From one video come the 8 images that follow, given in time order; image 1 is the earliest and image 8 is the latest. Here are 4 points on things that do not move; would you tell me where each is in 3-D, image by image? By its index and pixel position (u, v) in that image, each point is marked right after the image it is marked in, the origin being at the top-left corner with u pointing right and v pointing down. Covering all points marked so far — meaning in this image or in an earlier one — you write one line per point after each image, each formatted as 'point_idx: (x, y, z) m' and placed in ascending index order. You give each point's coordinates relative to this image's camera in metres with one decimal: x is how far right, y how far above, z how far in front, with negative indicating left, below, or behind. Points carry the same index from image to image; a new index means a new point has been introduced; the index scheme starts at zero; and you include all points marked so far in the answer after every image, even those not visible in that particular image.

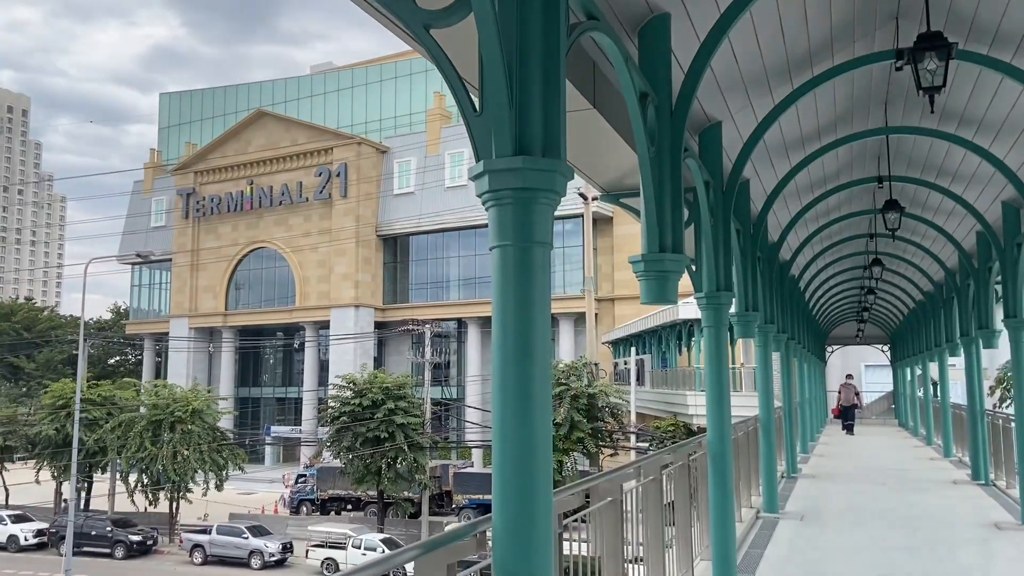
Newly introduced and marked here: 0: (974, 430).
0: (+6.2, -1.9, +11.0) m
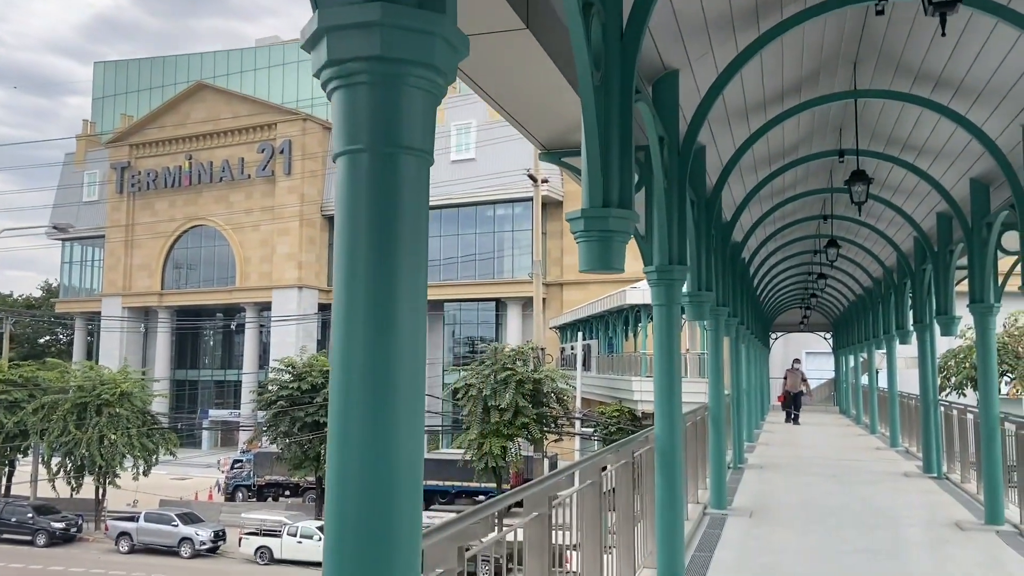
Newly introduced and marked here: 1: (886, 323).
0: (+5.4, -1.7, +10.7) m
1: (+7.4, -0.6, +16.4) m
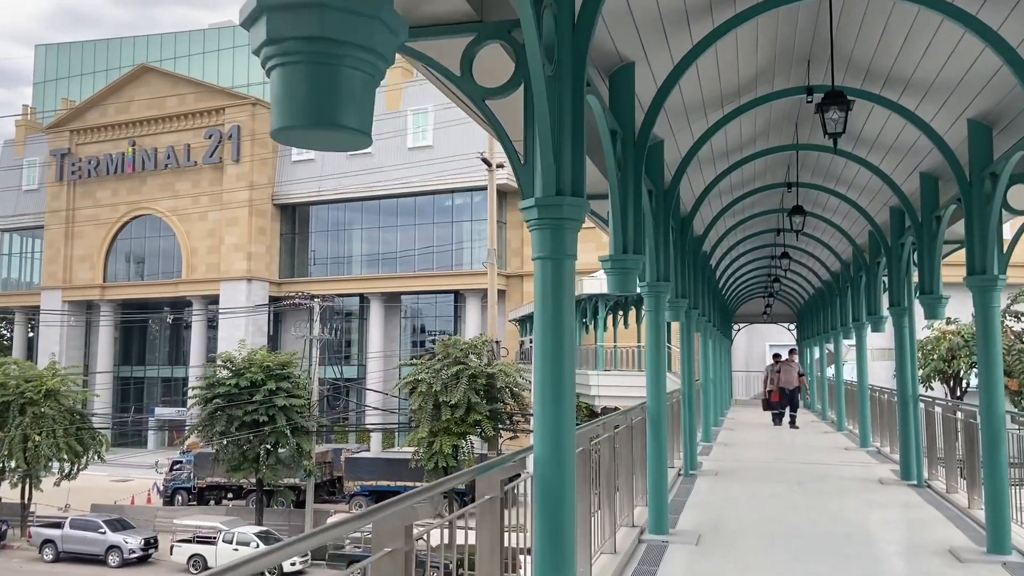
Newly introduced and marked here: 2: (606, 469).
0: (+4.4, -1.5, +9.3) m
1: (+6.3, -0.4, +15.2) m
2: (+0.6, -1.3, +6.0) m
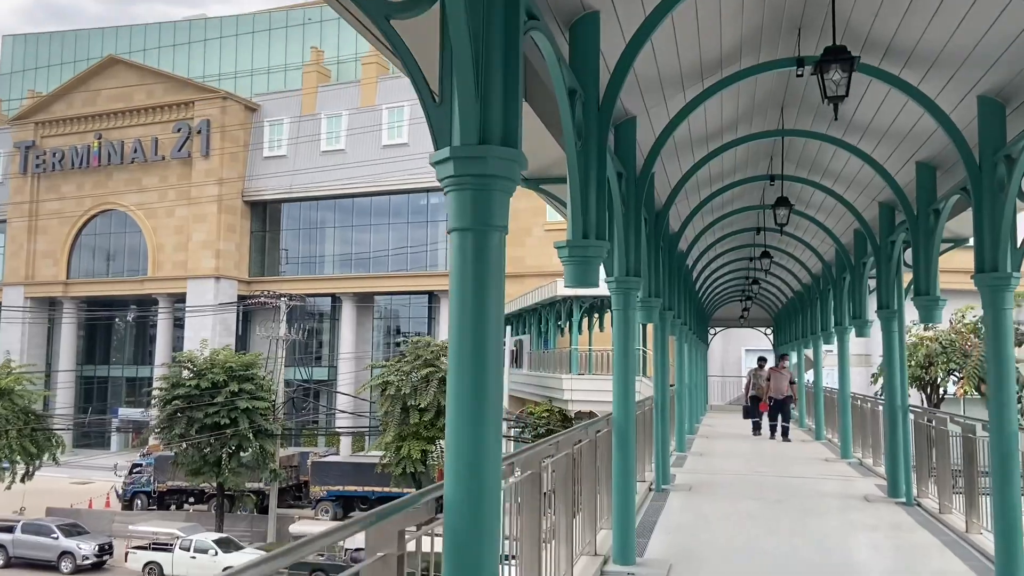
0: (+4.0, -1.5, +8.7) m
1: (+5.7, -0.4, +14.6) m
2: (+0.3, -1.3, +5.3) m
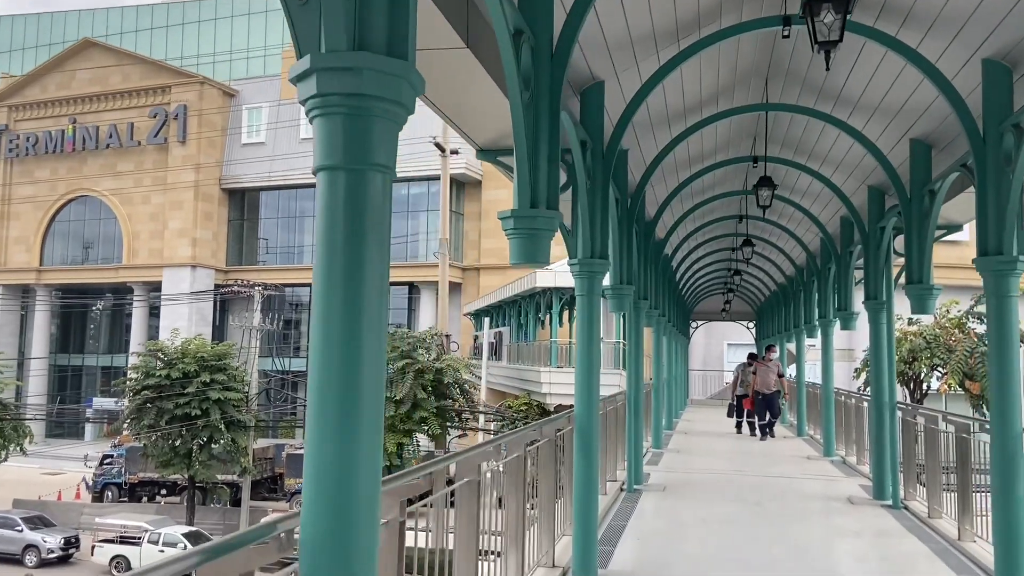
0: (+3.7, -1.4, +8.3) m
1: (+5.3, -0.3, +14.2) m
2: (0.0, -1.2, +4.8) m
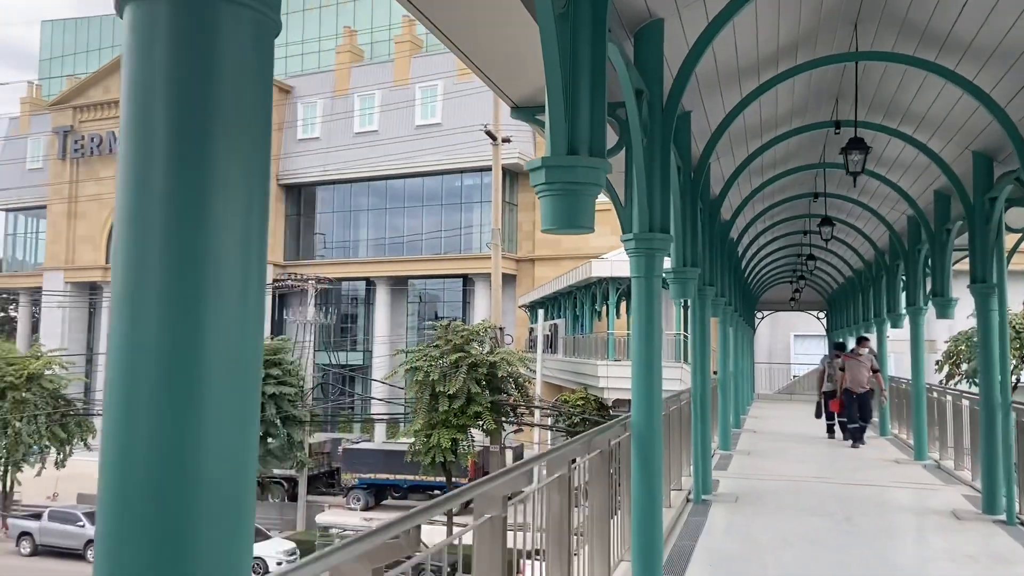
0: (+4.1, -1.2, +7.2) m
1: (+6.1, -0.1, +13.0) m
2: (+0.2, -1.1, +4.0) m
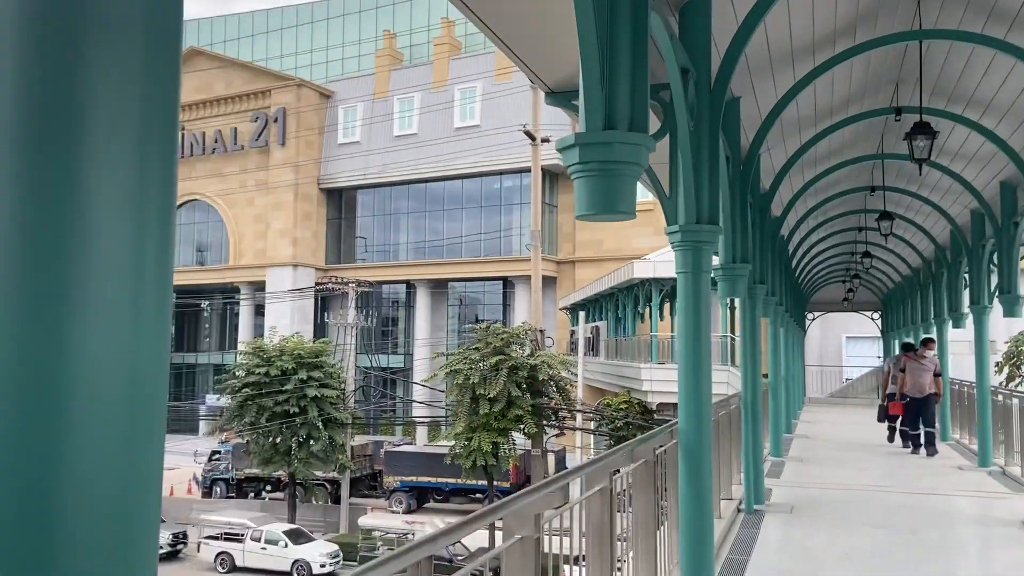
0: (+4.5, -1.2, +6.8) m
1: (+6.7, 0.0, +12.5) m
2: (+0.4, -1.1, +3.7) m
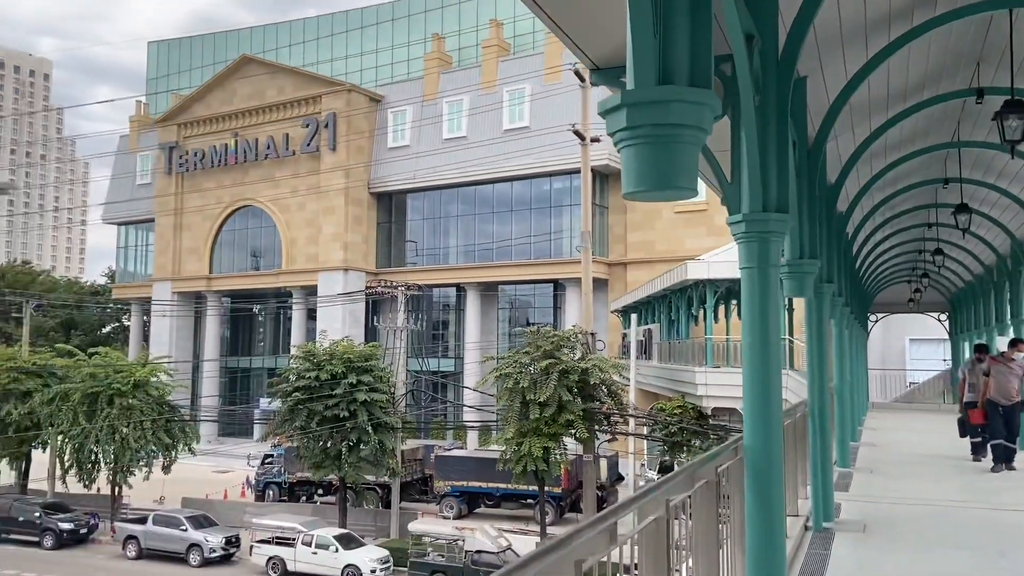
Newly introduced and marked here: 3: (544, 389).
0: (+4.8, -1.2, +6.1) m
1: (+7.4, 0.0, +11.6) m
2: (+0.6, -1.1, +3.3) m
3: (+0.8, -2.5, +20.7) m
